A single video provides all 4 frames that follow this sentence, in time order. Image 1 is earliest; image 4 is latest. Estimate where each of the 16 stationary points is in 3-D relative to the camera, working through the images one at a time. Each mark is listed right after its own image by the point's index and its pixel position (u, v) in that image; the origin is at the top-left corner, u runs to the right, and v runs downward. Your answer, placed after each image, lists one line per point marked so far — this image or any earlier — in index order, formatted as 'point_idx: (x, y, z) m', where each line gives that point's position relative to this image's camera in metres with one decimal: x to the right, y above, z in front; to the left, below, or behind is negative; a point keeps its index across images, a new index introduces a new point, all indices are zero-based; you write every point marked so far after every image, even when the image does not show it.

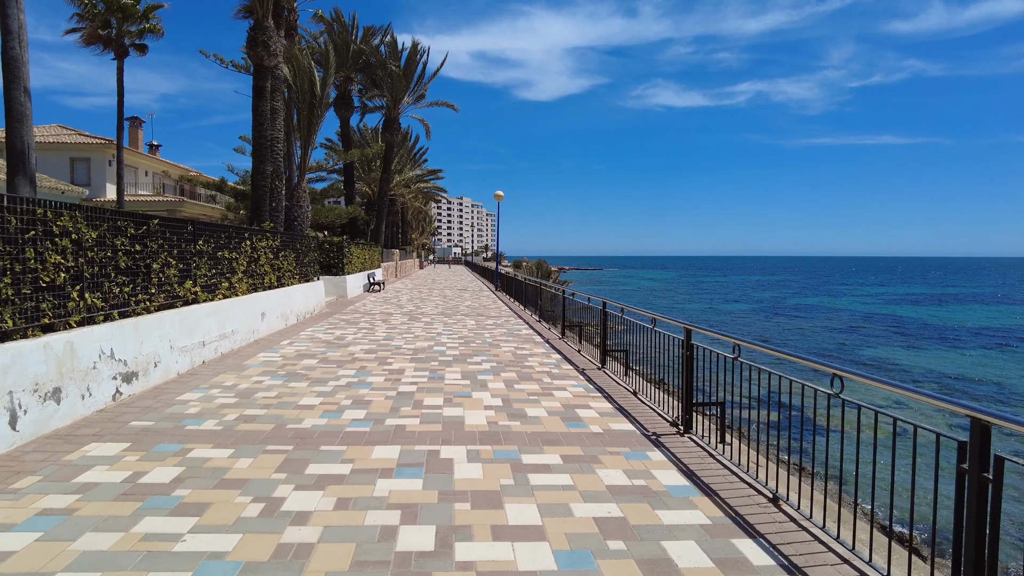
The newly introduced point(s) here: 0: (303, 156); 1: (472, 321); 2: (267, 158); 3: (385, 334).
0: (-4.8, +3.0, +15.0) m
1: (-0.8, -0.7, +13.0) m
2: (-4.9, +2.6, +13.0) m
3: (-2.1, -0.8, +10.5) m
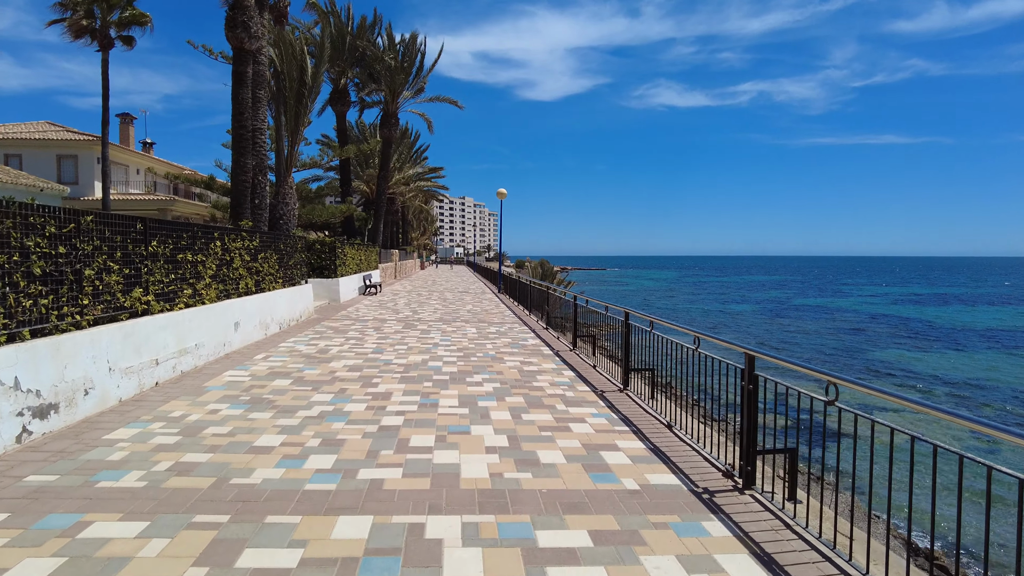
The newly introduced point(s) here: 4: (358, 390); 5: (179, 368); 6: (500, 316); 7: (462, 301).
0: (-4.7, +2.9, +13.8) m
1: (-0.7, -0.7, +11.8) m
2: (-4.8, +2.5, +11.9) m
3: (-2.0, -0.8, +9.3) m
4: (-1.5, -1.0, +6.5) m
5: (-3.5, -0.9, +6.9) m
6: (-0.3, -0.6, +14.5) m
7: (-1.4, -0.4, +18.5) m
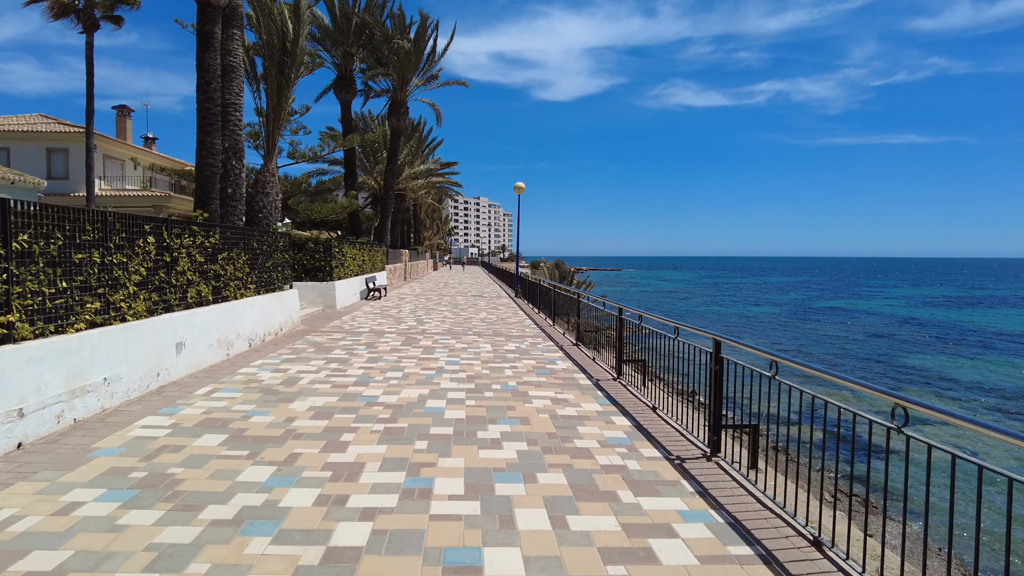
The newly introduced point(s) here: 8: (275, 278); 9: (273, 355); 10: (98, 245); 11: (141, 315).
0: (-4.3, +2.8, +11.8) m
1: (-0.4, -0.9, +9.7) m
2: (-4.4, +2.4, +9.9) m
3: (-1.7, -0.9, +7.2) m
4: (-1.3, -1.1, +4.3) m
5: (-3.3, -1.0, +4.9) m
6: (+0.1, -0.7, +12.4) m
7: (-0.9, -0.5, +16.4) m
8: (-3.9, +0.2, +10.8) m
9: (-3.1, -0.9, +8.5) m
10: (-3.5, +0.4, +5.6) m
11: (-3.5, -0.2, +6.2) m
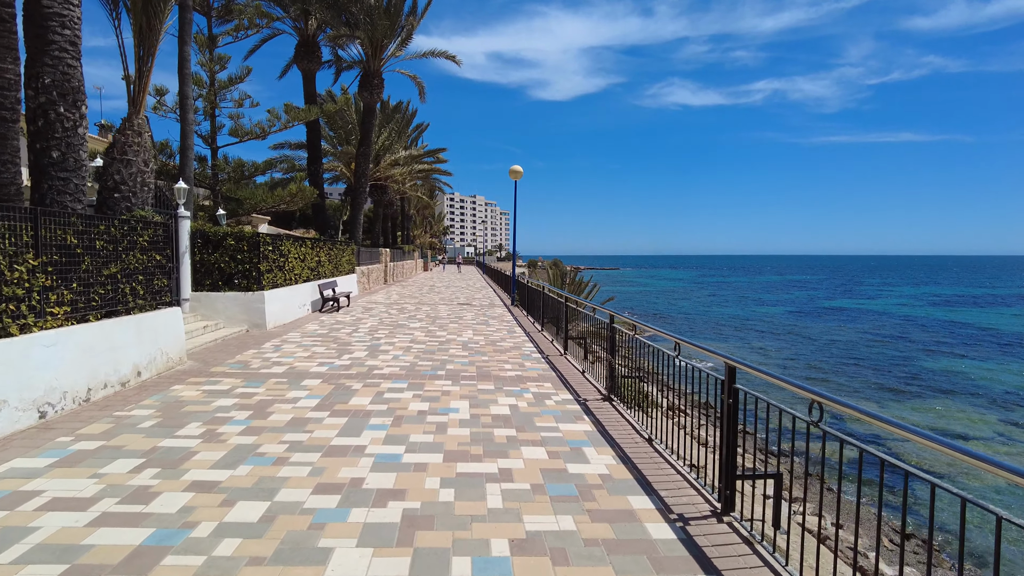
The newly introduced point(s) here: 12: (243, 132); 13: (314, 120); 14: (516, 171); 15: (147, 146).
0: (-4.4, +2.6, +7.9) m
1: (-0.4, -1.1, +5.8) m
2: (-4.5, +2.2, +6.0) m
3: (-1.7, -1.1, +3.3) m
4: (-1.4, -1.3, +0.5) m
5: (-3.4, -1.2, +1.0) m
6: (0.0, -0.9, +8.5) m
7: (-1.0, -0.7, +12.5) m
8: (-4.0, 0.0, +6.9) m
9: (-3.2, -1.1, +4.6) m
10: (-3.6, +0.2, +1.7) m
11: (-3.6, -0.5, +2.4) m
12: (-7.0, +4.1, +17.2) m
13: (-5.7, +4.8, +18.9) m
14: (+0.1, +3.0, +16.9) m
15: (-4.4, +1.7, +7.9) m
